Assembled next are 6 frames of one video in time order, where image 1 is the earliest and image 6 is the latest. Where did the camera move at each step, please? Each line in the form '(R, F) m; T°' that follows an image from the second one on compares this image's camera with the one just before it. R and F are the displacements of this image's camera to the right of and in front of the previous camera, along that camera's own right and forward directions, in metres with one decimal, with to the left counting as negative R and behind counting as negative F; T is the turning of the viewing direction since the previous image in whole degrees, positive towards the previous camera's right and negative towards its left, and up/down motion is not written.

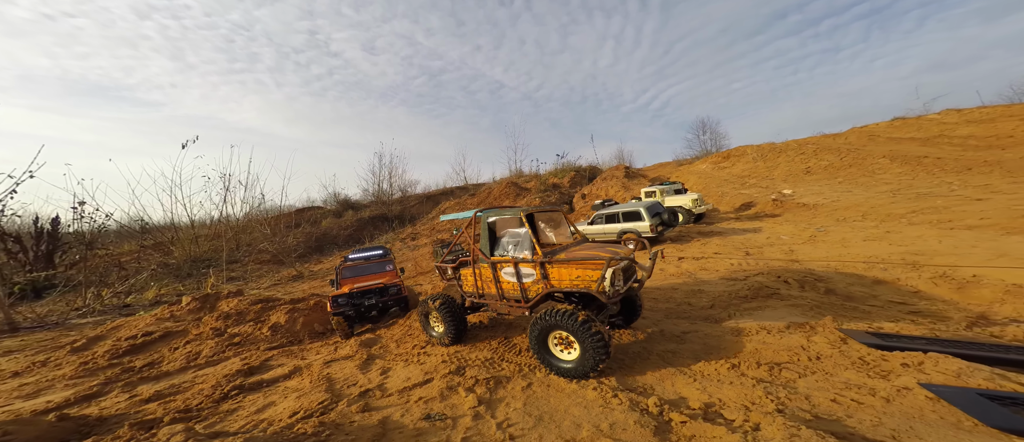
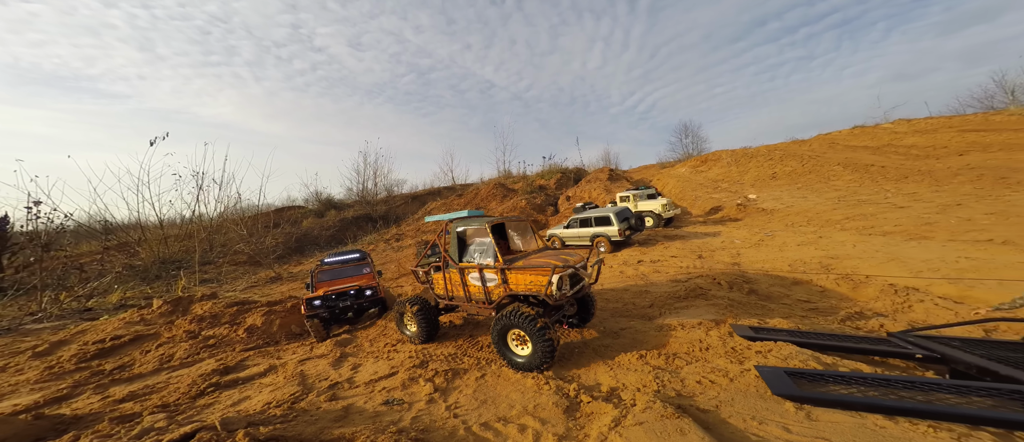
(+0.4, -0.5) m; +3°
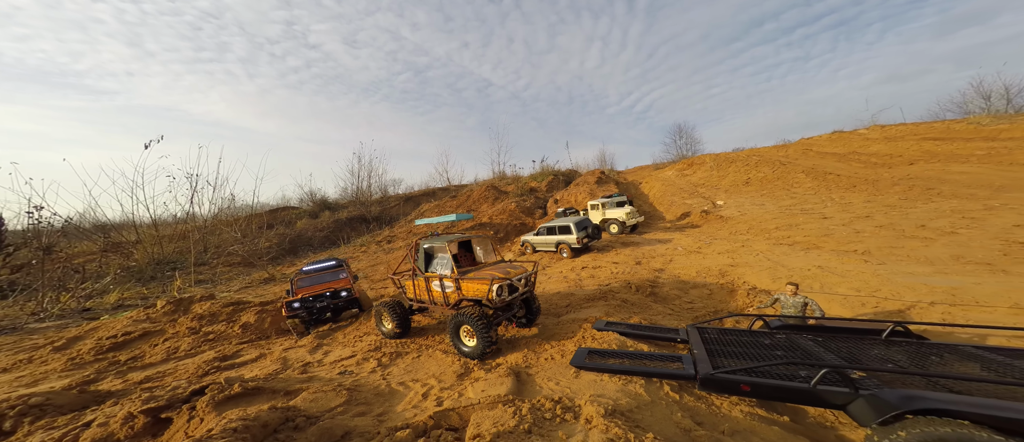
(+1.1, -1.4) m; +1°
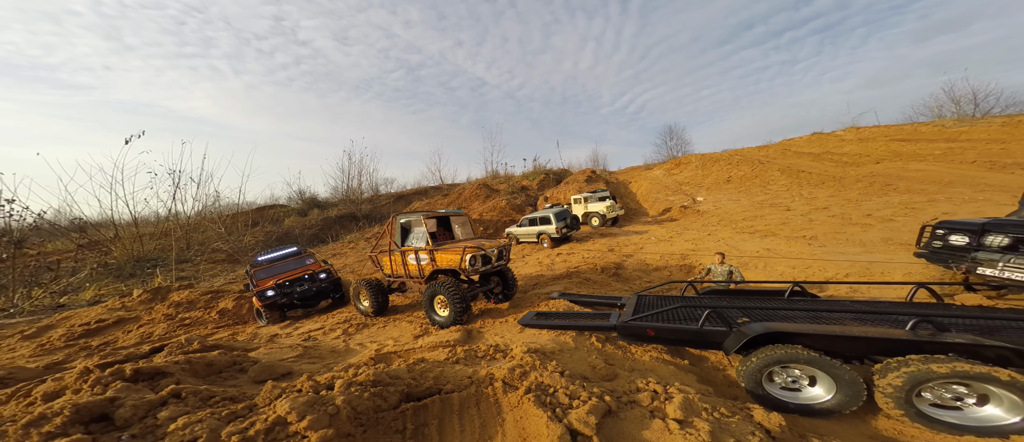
(+0.5, -0.3) m; +1°
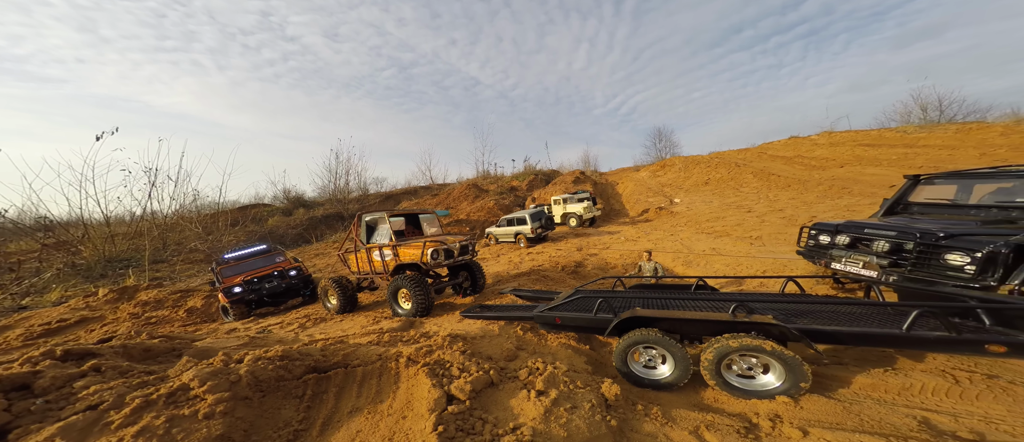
(+0.7, -0.4) m; +2°
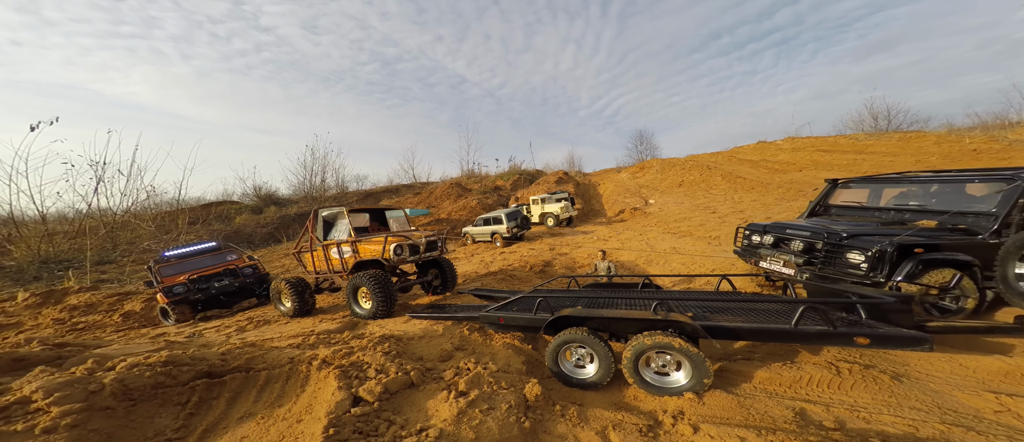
(+0.4, 0.0) m; +3°
